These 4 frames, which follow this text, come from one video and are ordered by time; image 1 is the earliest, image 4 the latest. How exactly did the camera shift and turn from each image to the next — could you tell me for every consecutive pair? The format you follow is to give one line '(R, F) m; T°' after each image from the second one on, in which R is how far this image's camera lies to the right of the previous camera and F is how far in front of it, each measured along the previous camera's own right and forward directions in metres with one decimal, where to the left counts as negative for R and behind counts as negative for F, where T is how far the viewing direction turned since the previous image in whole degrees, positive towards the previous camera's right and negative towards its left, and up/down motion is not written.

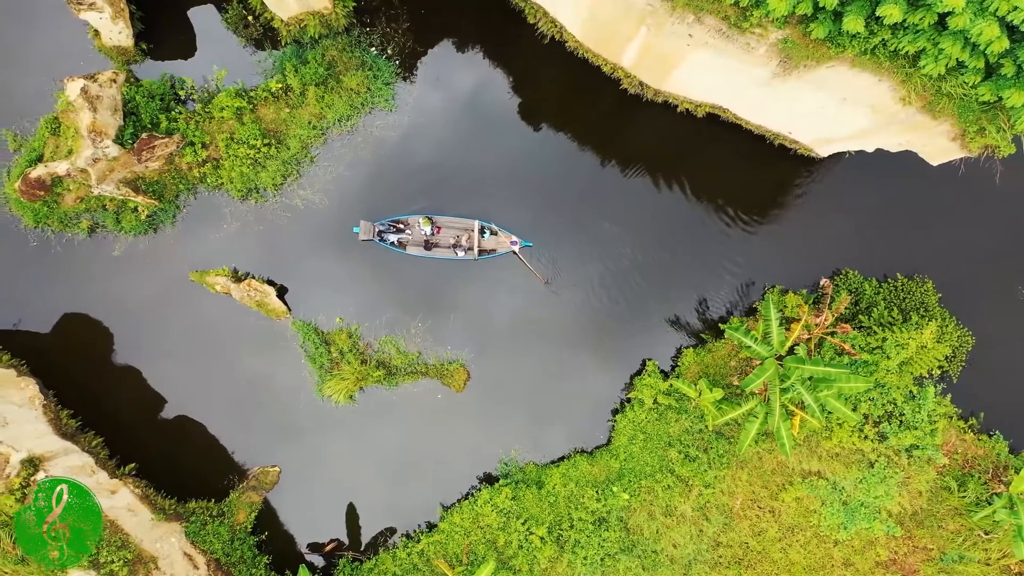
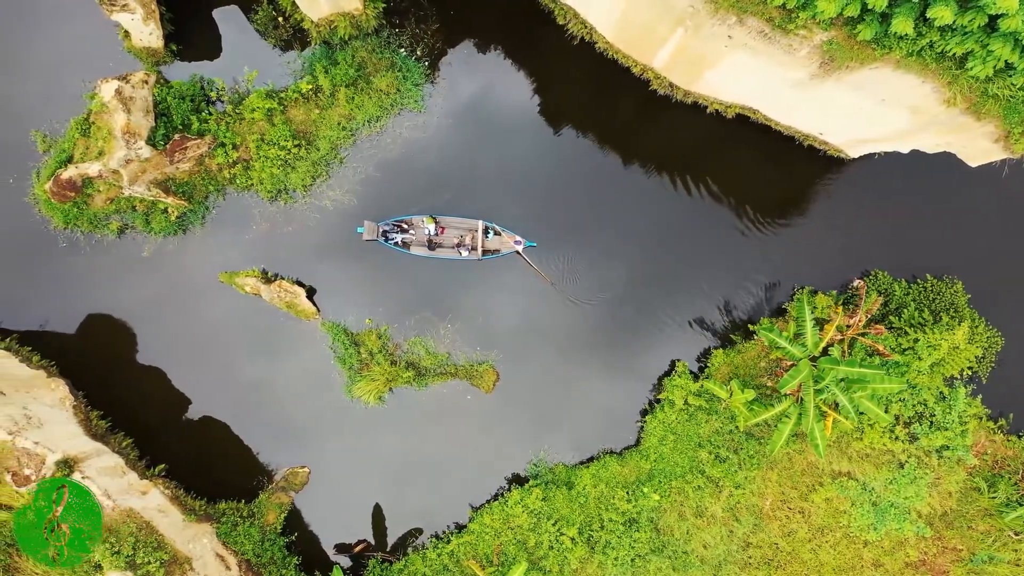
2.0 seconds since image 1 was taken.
(-0.7, 0.0) m; 0°
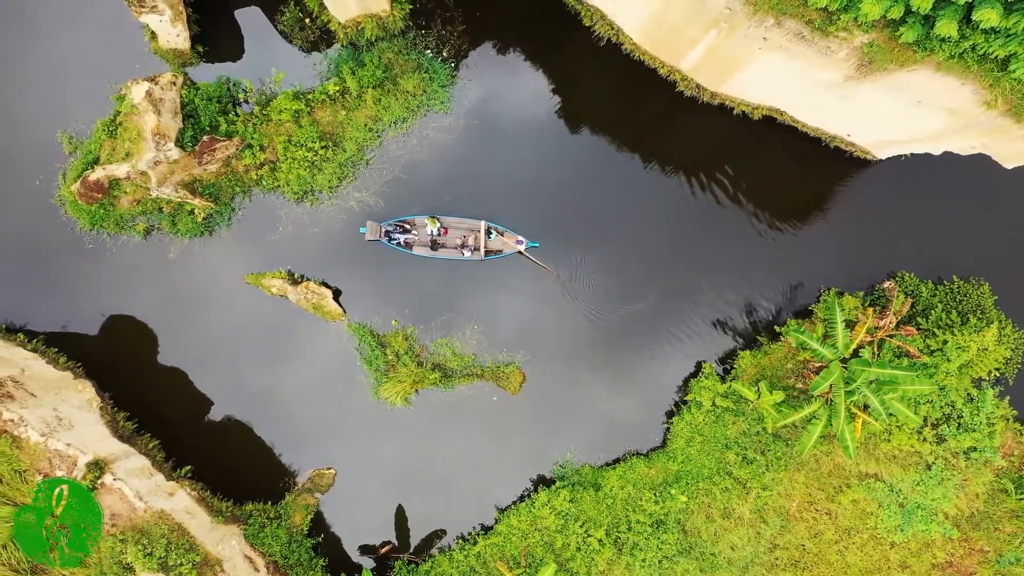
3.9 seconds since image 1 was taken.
(-0.7, 0.0) m; 0°
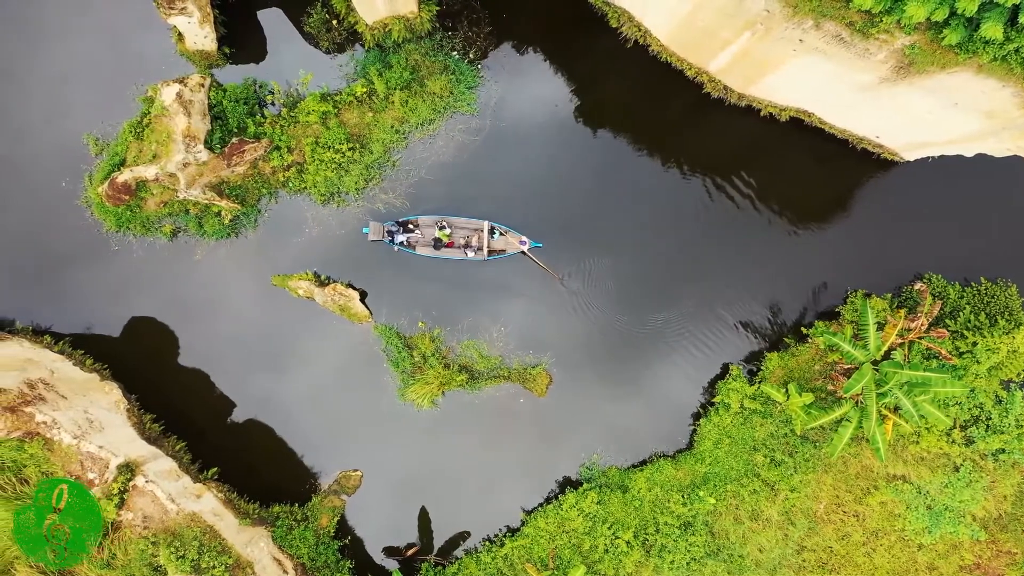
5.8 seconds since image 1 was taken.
(-0.7, 0.0) m; 0°
